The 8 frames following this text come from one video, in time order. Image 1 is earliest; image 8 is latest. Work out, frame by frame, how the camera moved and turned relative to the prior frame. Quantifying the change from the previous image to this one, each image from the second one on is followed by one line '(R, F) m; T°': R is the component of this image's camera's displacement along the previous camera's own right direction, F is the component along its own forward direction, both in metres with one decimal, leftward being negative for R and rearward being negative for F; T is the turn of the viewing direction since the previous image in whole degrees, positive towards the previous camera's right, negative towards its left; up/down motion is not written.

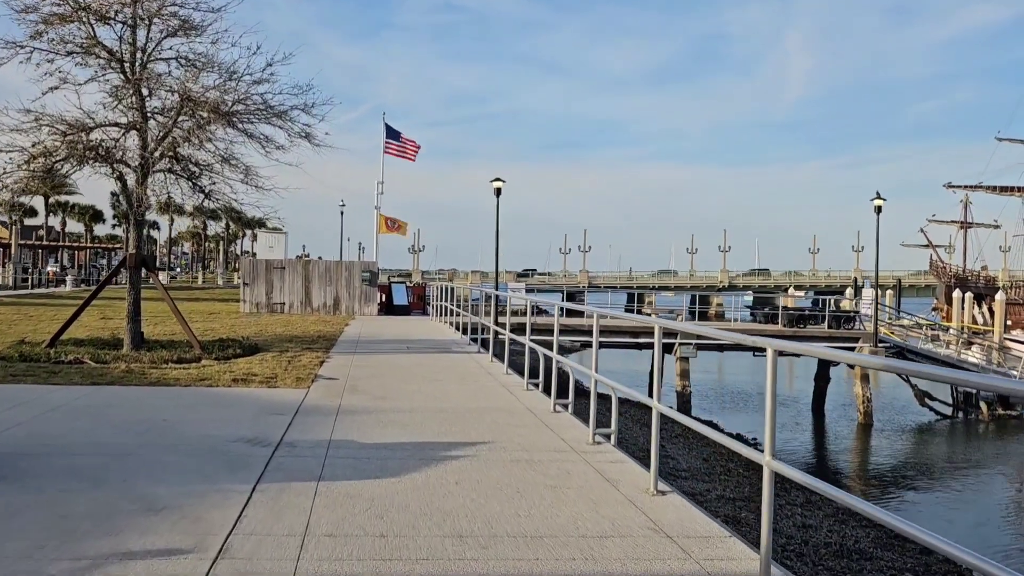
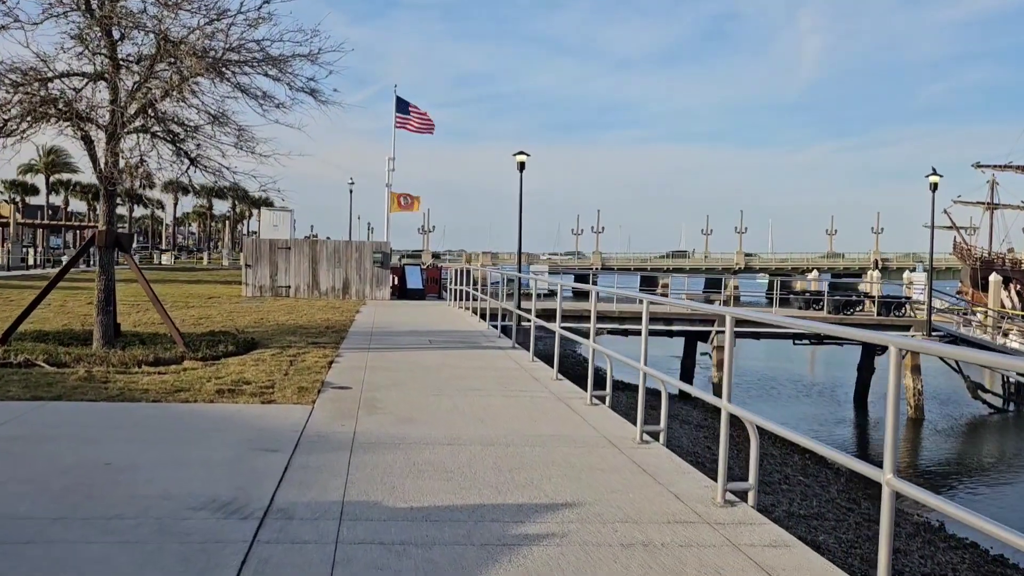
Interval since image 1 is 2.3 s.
(-0.4, +1.7) m; -1°
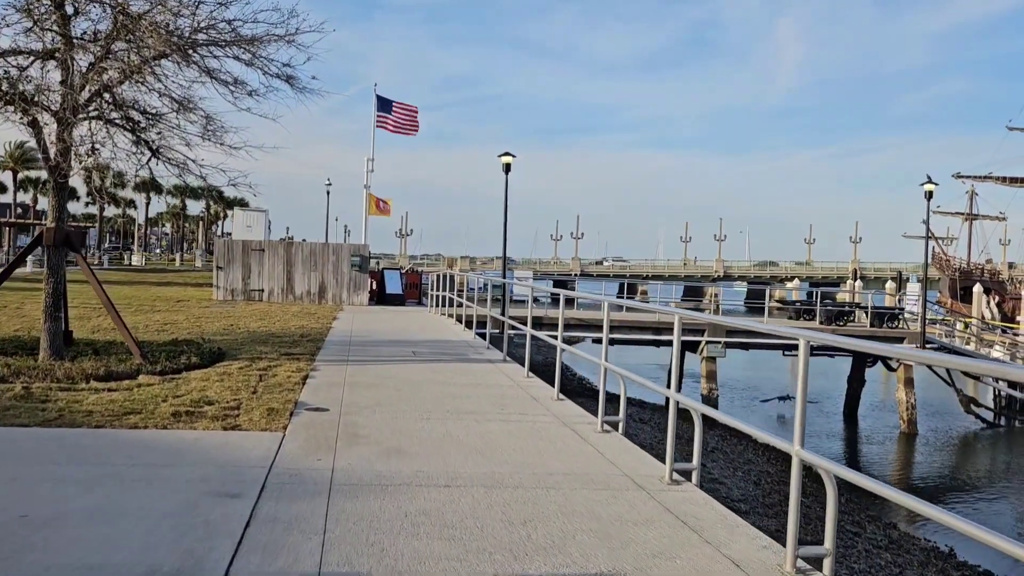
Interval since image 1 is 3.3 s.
(-0.2, +0.8) m; +2°
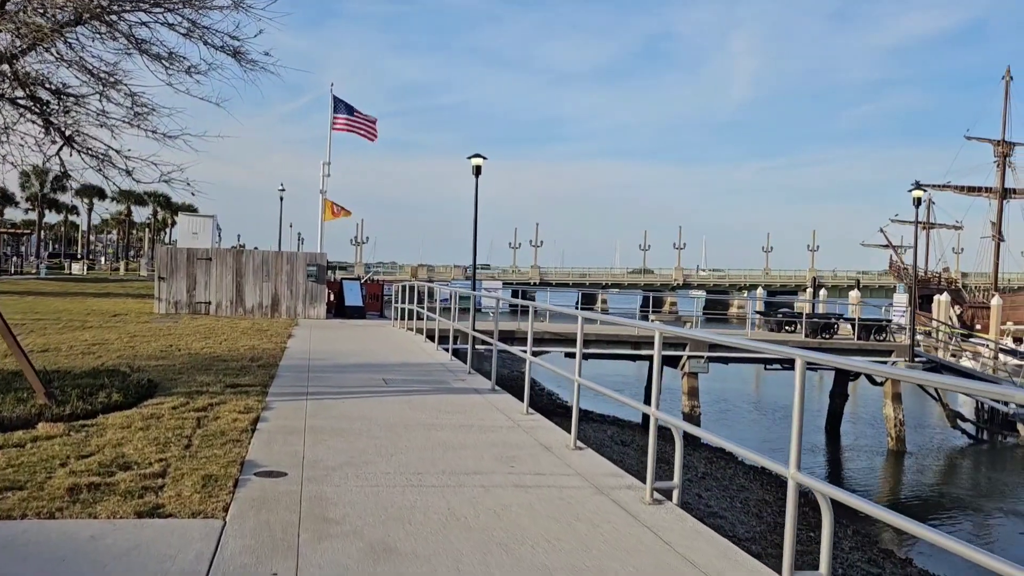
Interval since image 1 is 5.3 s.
(-0.3, +1.4) m; +3°
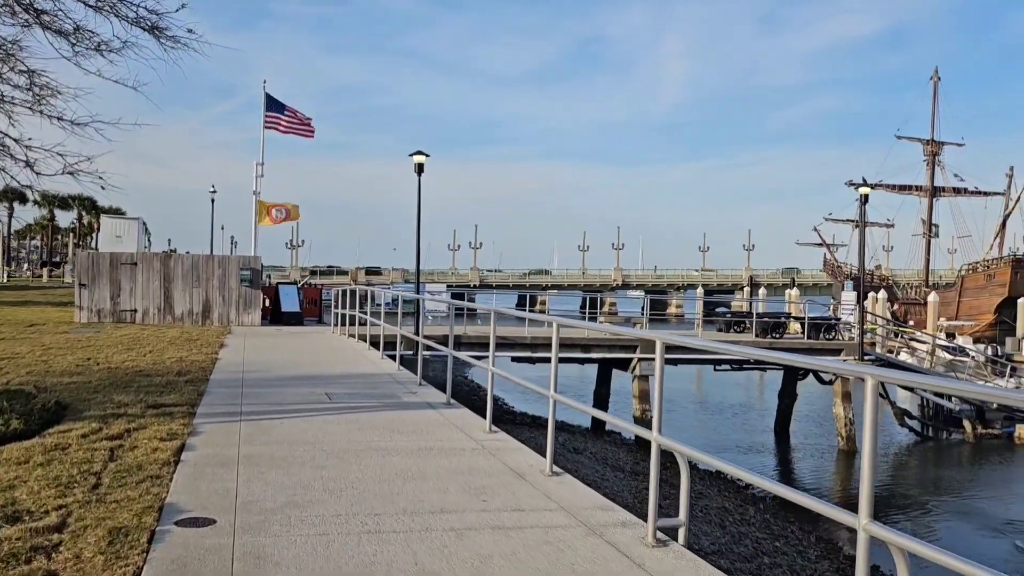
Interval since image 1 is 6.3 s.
(-0.2, +0.7) m; +4°
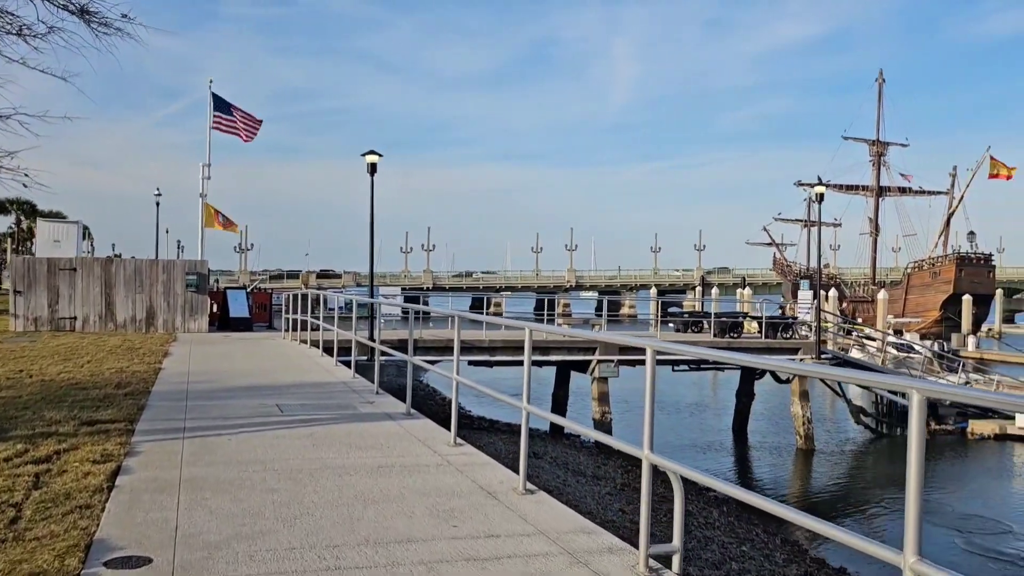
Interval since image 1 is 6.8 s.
(-0.1, +0.4) m; +3°
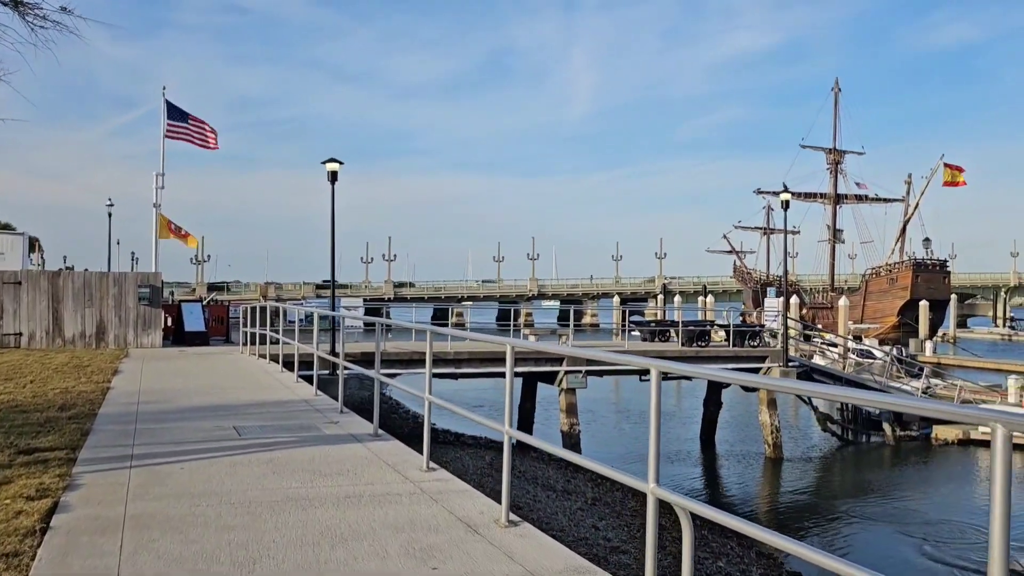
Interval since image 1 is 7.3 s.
(-0.1, +0.4) m; +3°
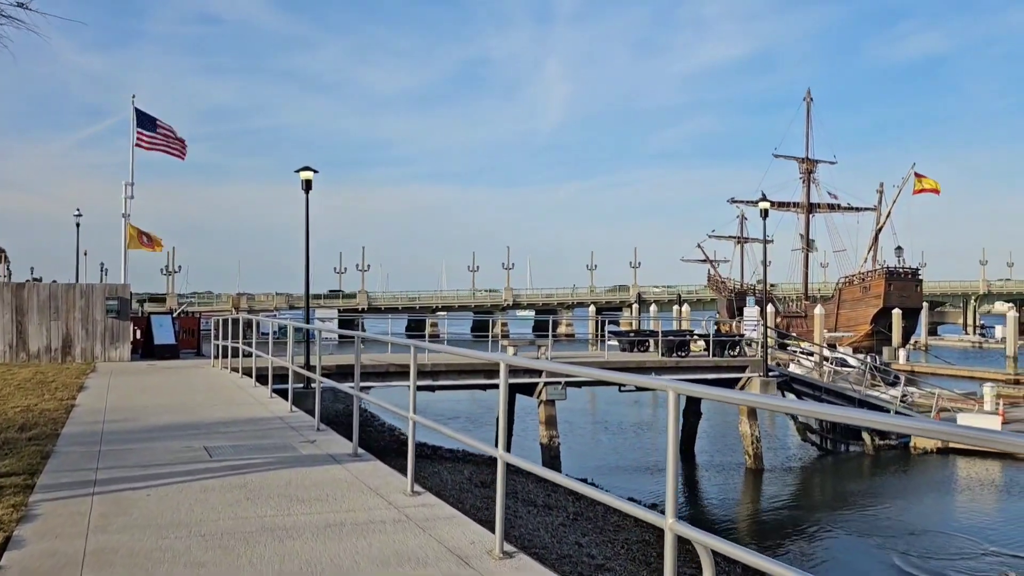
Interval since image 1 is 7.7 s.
(-0.1, +0.3) m; +2°
